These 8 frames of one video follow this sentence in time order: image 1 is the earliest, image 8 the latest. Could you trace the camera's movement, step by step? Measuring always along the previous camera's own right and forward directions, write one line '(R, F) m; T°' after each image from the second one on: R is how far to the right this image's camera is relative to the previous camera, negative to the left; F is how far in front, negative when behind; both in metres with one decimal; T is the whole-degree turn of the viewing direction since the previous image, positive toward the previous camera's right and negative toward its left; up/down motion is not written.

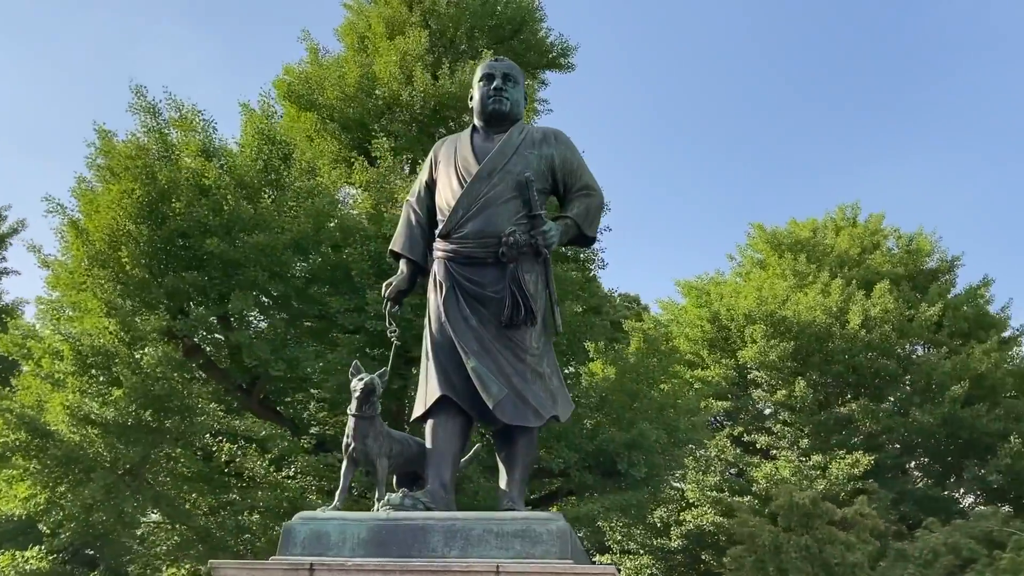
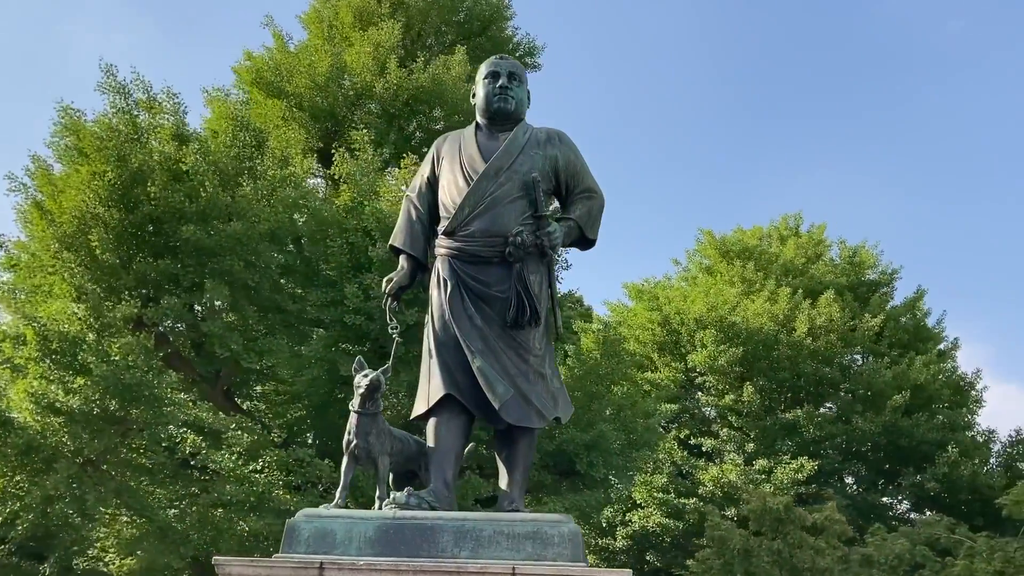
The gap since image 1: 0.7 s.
(-0.5, 0.0) m; +4°
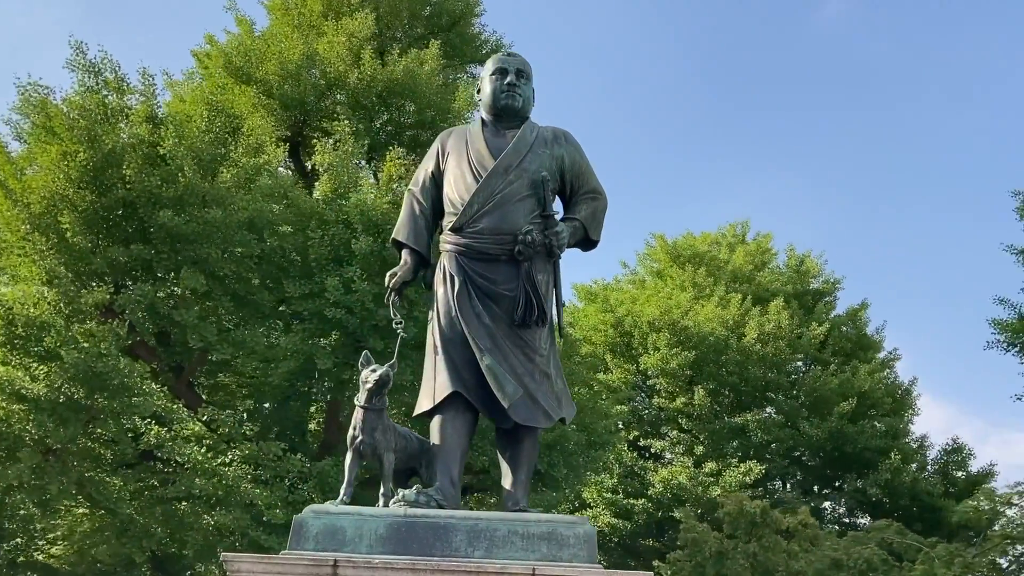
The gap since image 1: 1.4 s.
(-0.5, +0.1) m; +4°
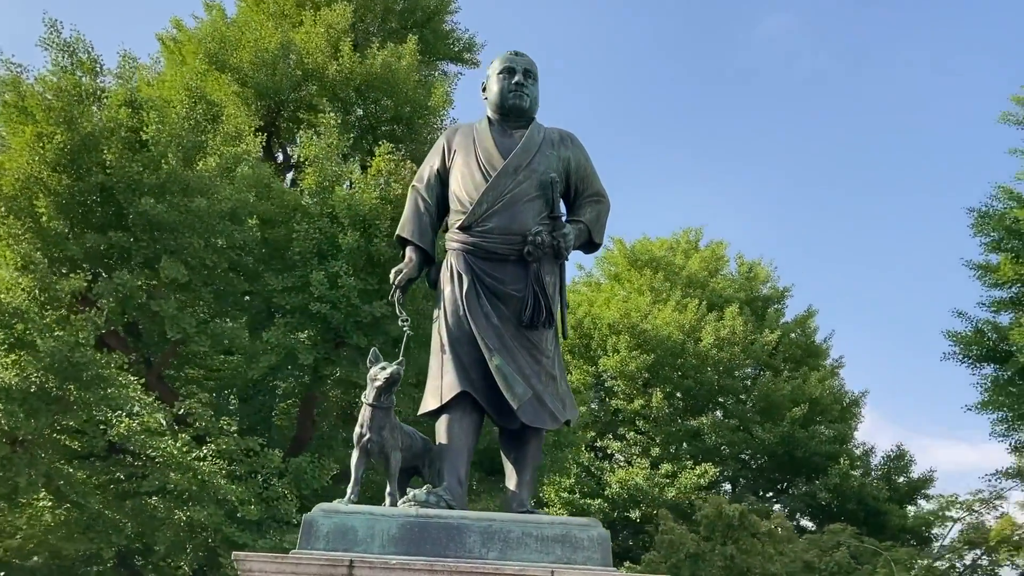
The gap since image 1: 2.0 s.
(-0.4, 0.0) m; +4°
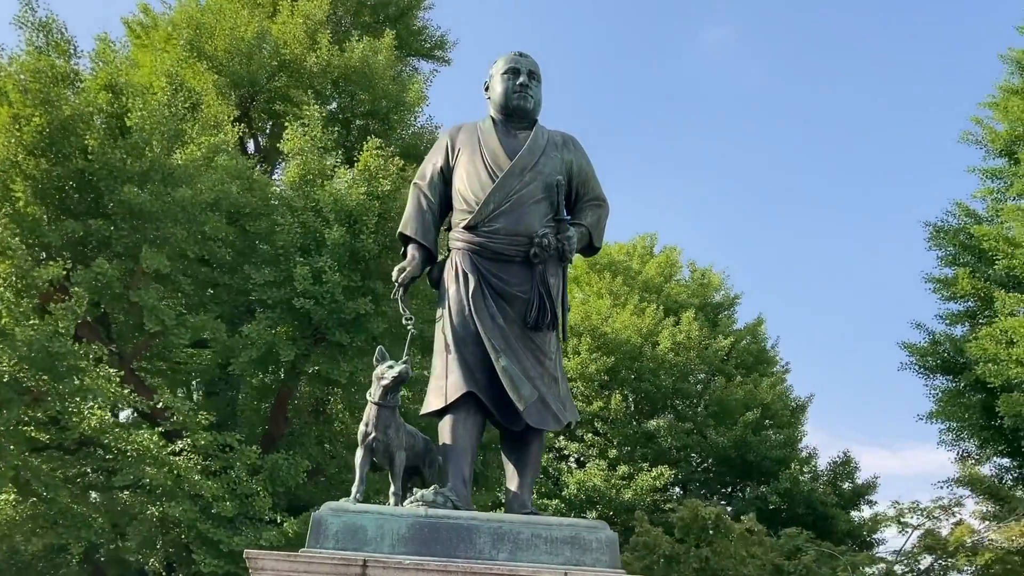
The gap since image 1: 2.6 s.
(-0.4, 0.0) m; +3°
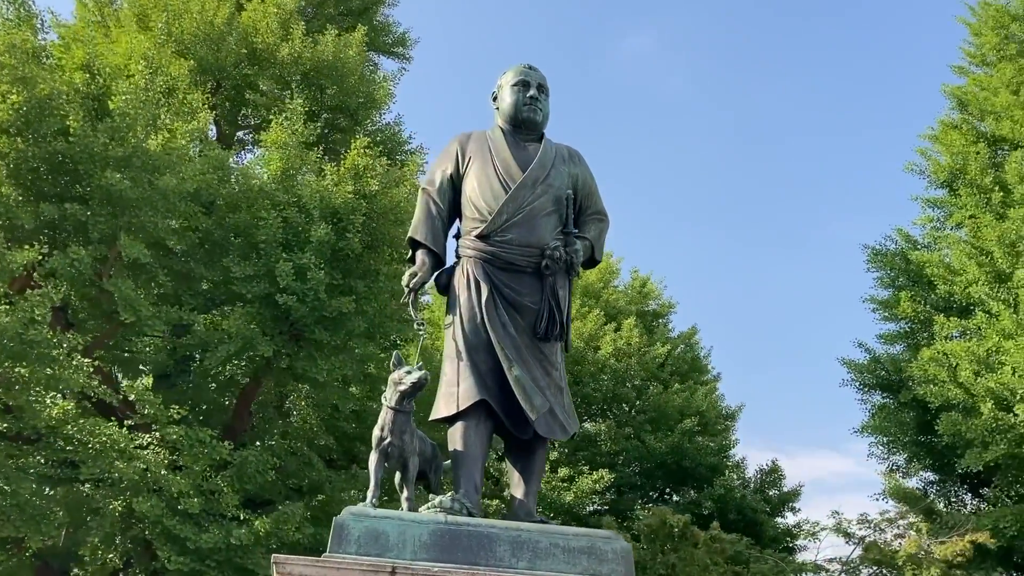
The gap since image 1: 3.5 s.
(-0.6, 0.0) m; +5°
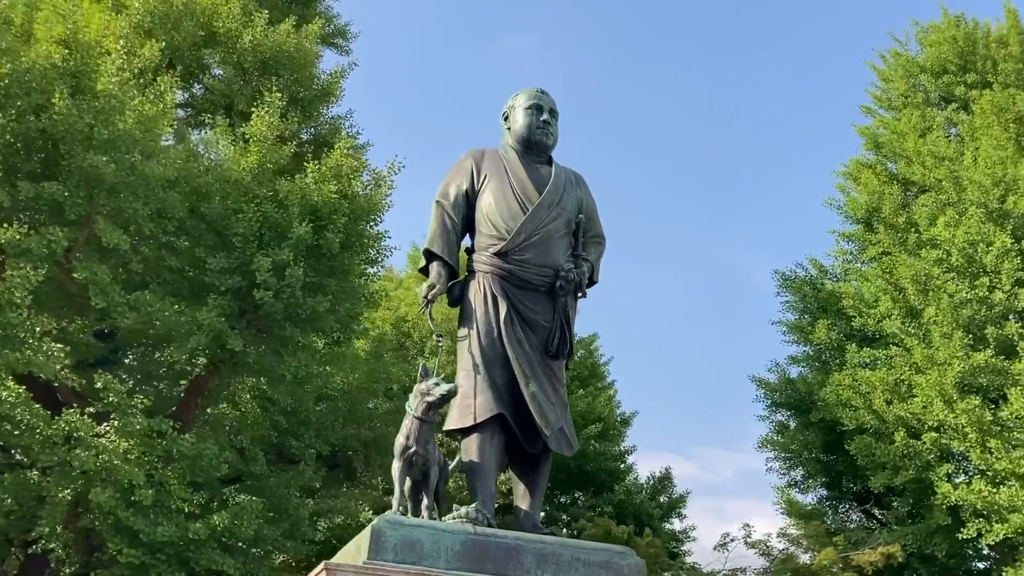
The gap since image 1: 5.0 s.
(-0.9, -0.2) m; +8°
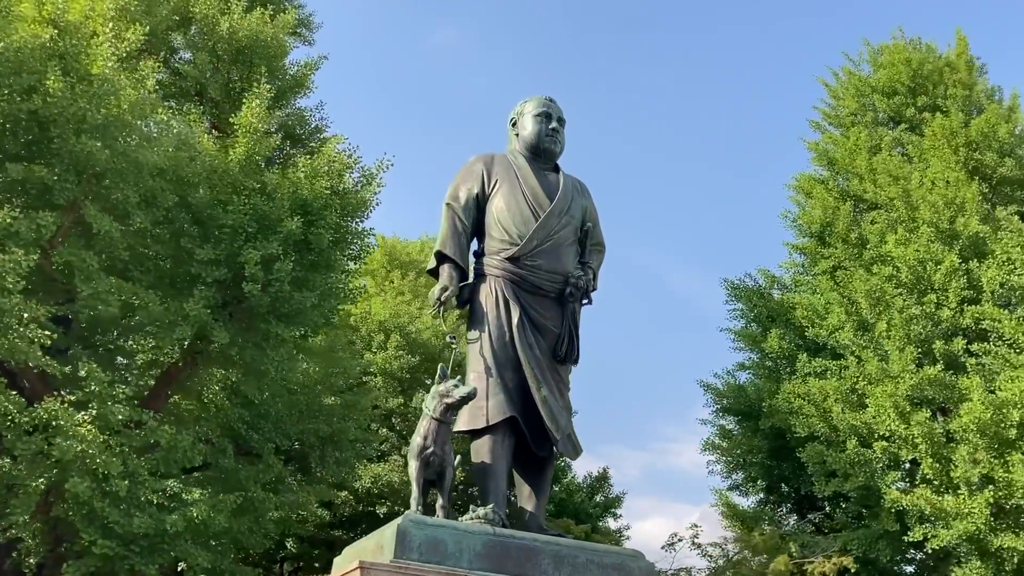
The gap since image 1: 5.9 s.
(-0.6, -0.1) m; +5°
